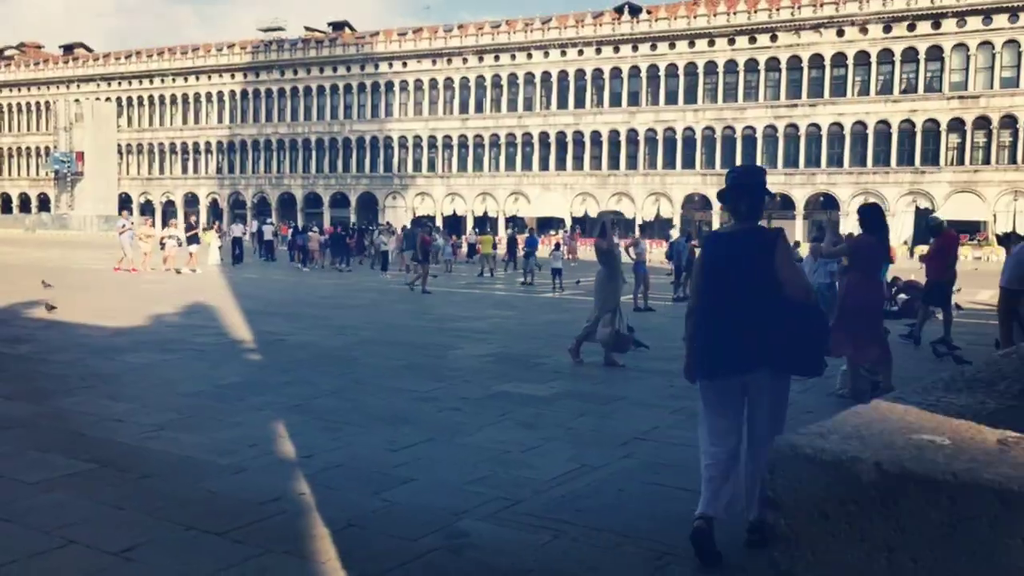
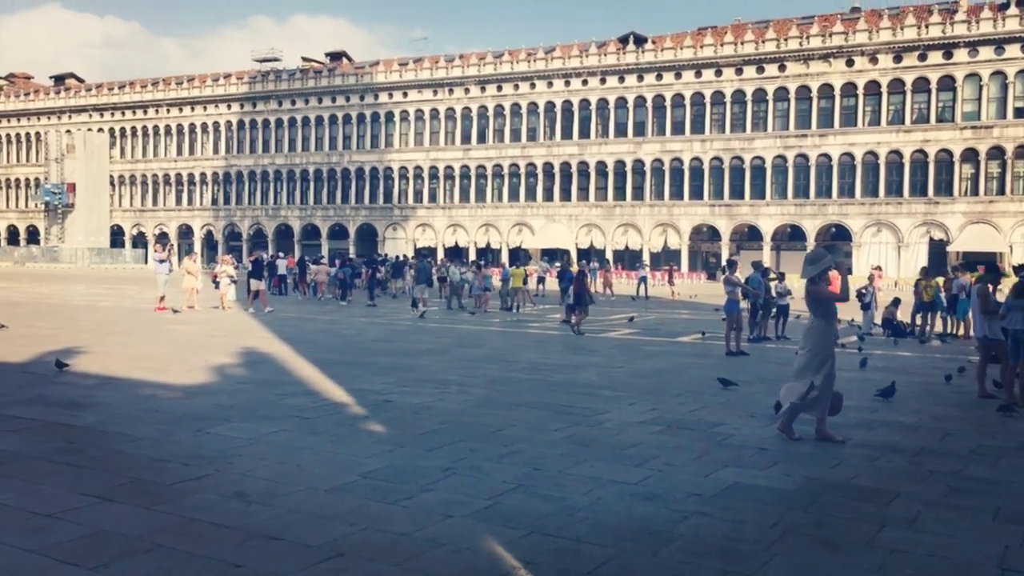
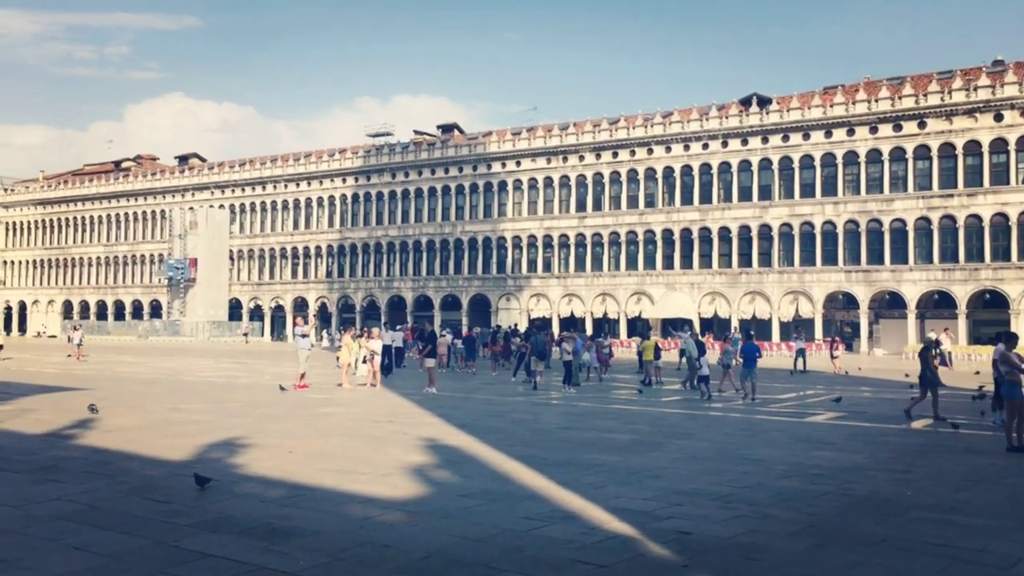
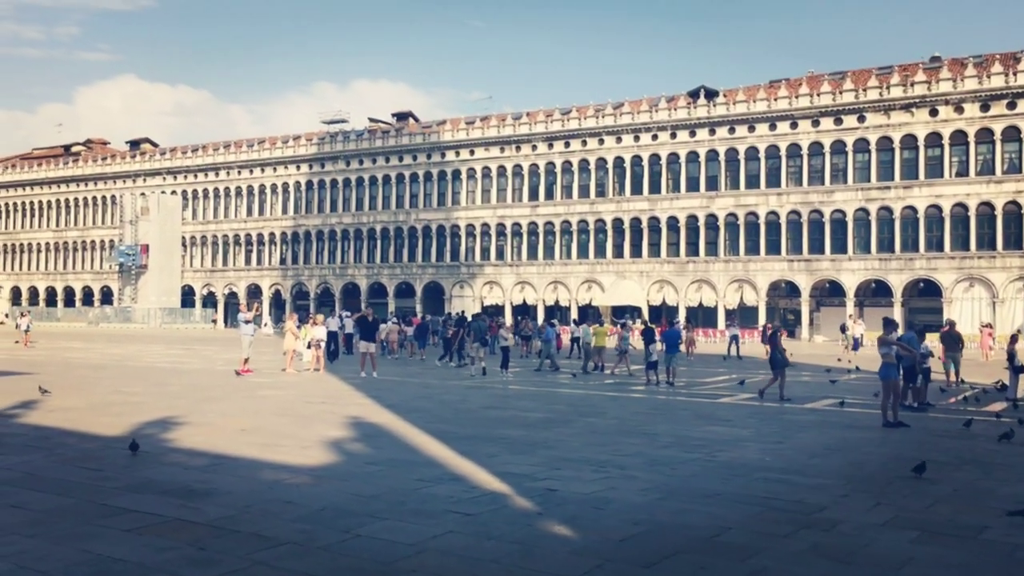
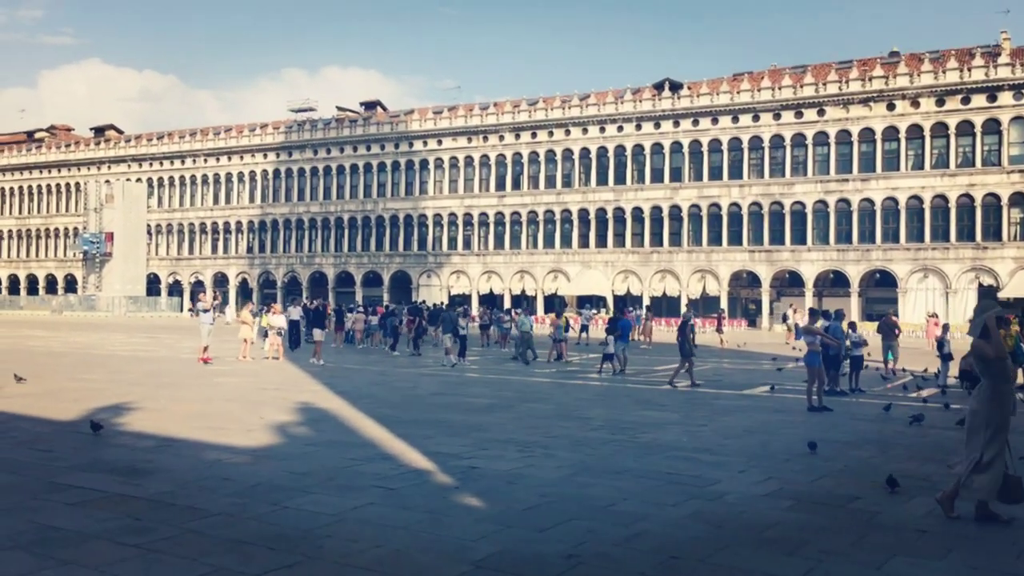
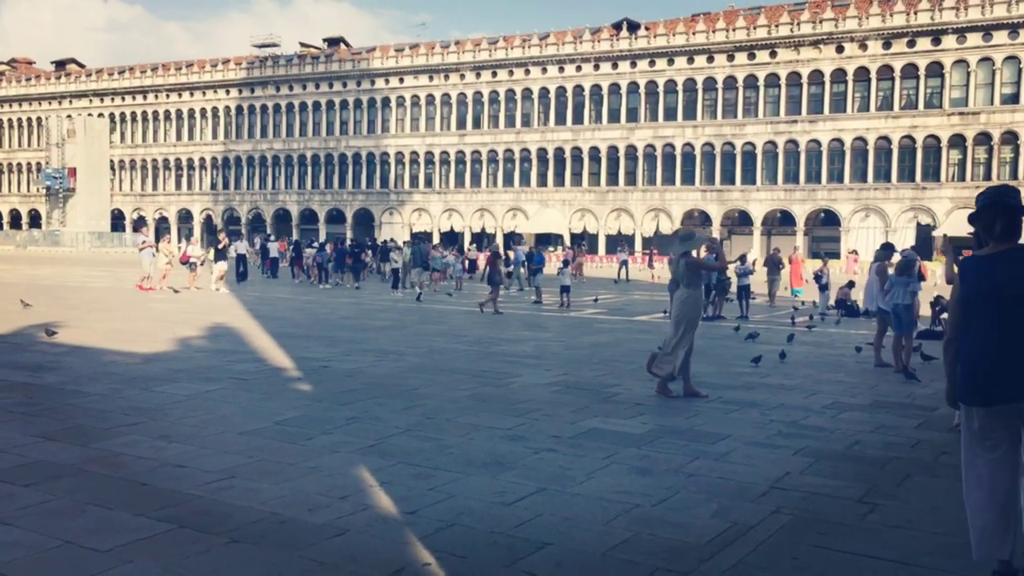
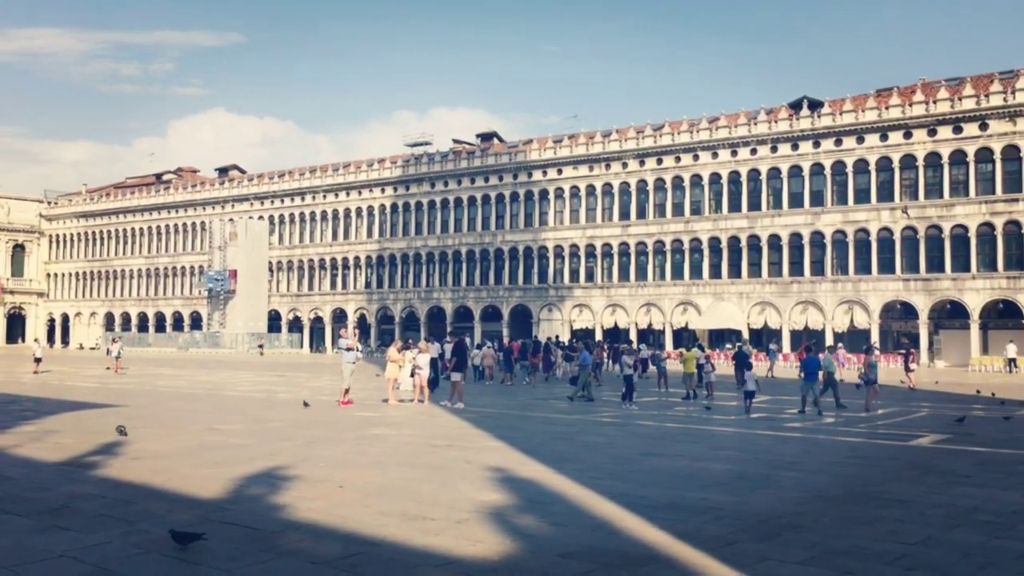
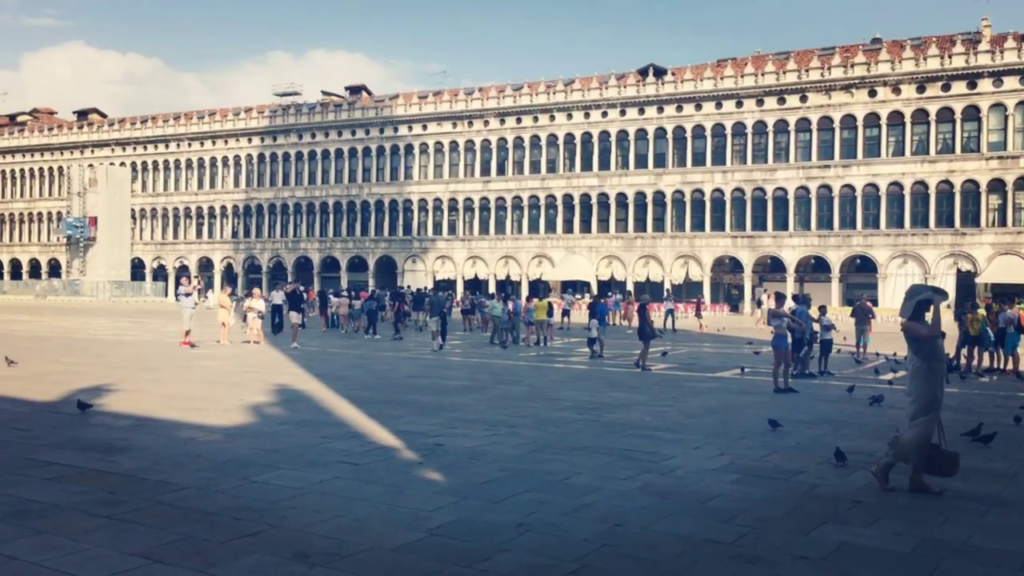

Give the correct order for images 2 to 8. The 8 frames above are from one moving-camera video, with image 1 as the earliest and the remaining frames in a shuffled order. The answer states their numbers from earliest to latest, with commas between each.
6, 2, 8, 5, 4, 3, 7
